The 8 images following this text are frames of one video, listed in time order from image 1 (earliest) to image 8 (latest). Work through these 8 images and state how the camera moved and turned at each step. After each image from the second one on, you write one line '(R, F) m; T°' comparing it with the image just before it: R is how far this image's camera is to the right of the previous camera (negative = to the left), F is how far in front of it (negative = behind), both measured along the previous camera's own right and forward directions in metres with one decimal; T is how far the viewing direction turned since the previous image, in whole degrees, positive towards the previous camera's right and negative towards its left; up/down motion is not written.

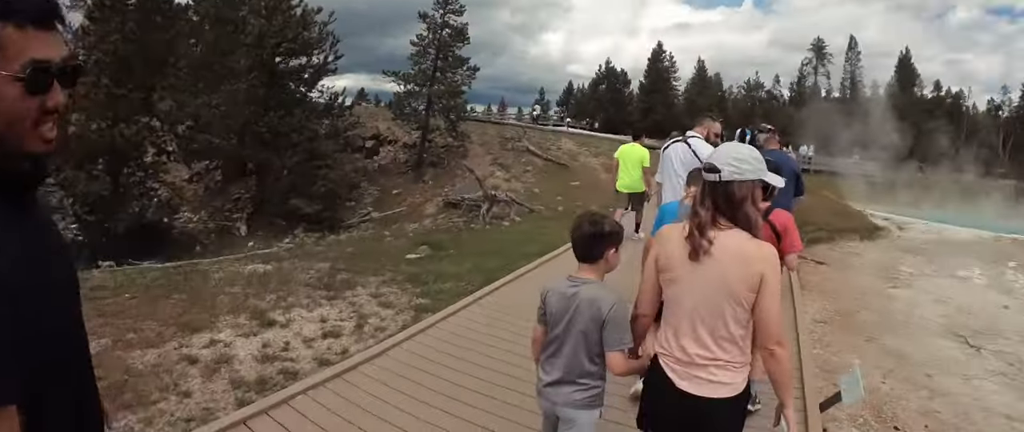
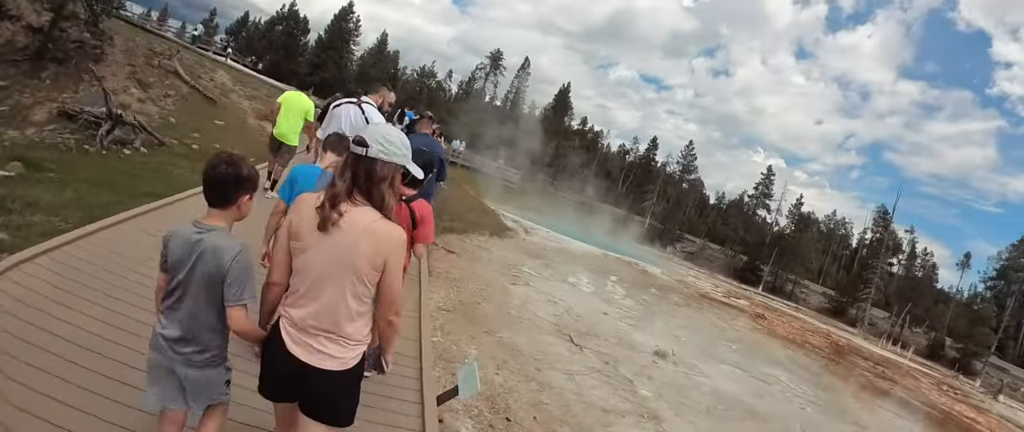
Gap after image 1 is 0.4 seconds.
(+0.6, +0.7) m; +27°
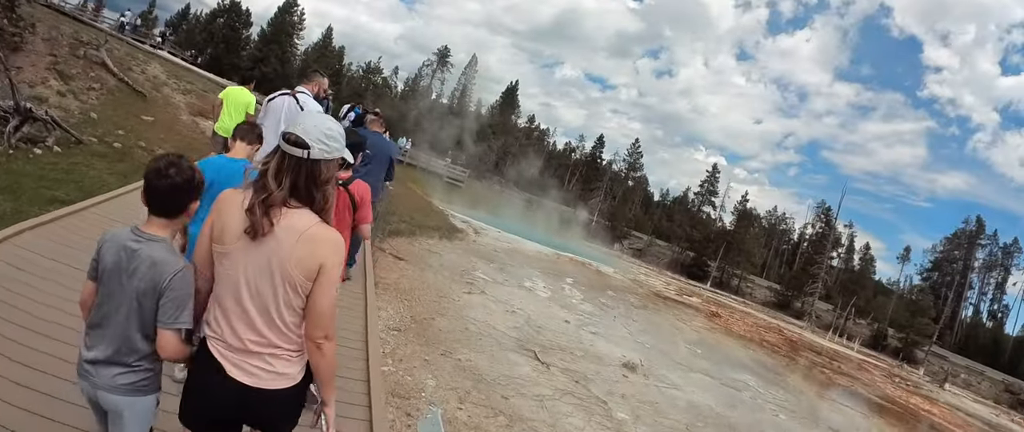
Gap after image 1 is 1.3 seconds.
(-0.1, +0.6) m; +4°
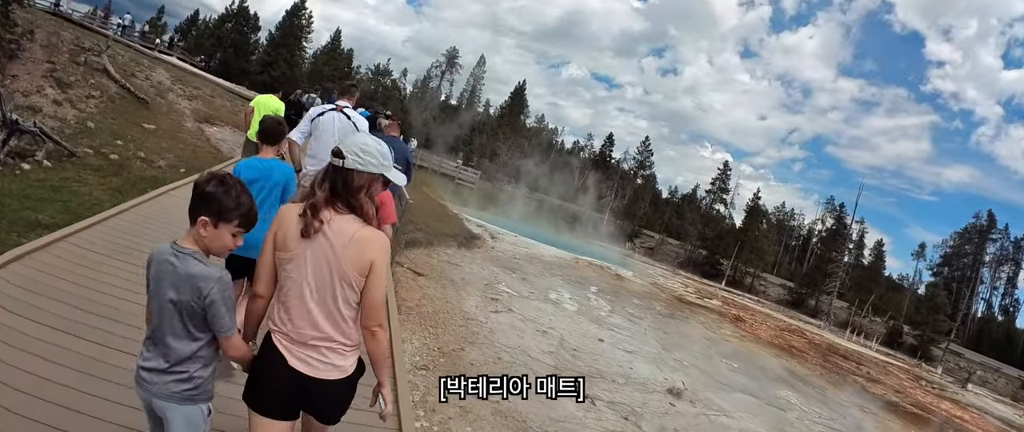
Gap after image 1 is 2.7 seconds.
(-0.2, +0.7) m; -1°
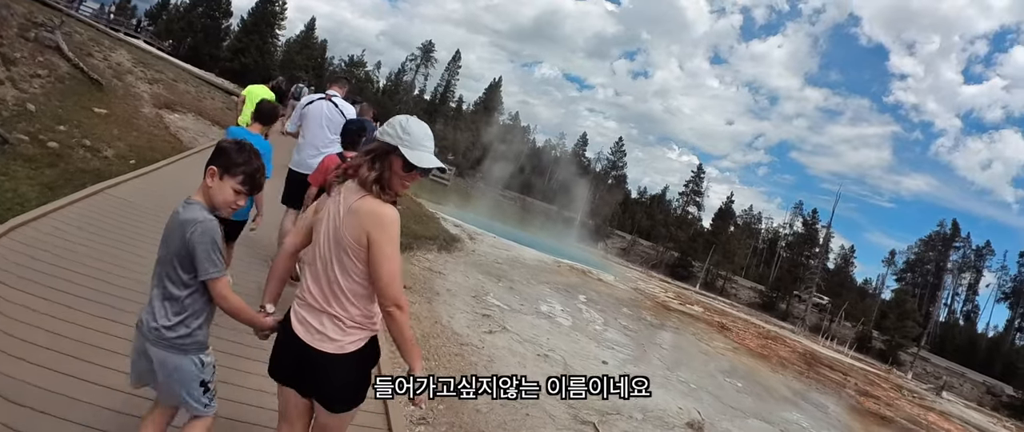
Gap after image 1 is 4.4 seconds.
(-0.3, +0.9) m; +2°
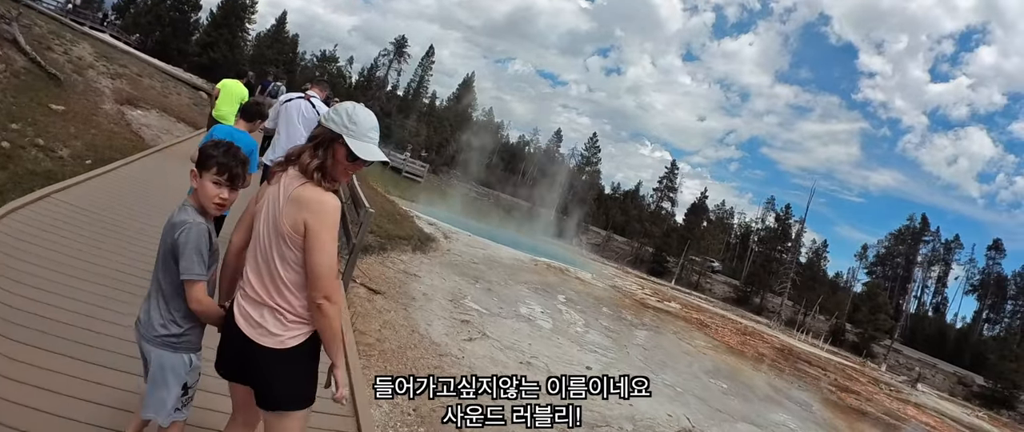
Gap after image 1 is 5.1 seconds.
(0.0, +0.3) m; +2°
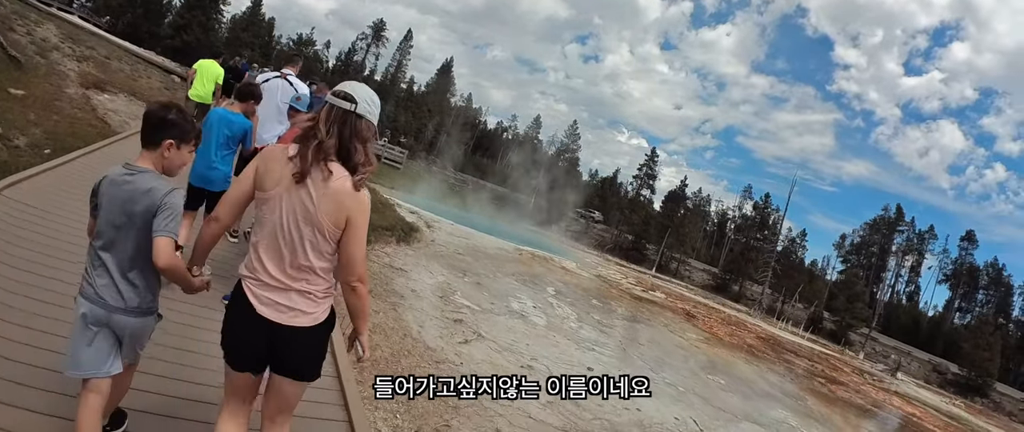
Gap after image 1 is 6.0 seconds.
(-0.2, +0.4) m; +2°
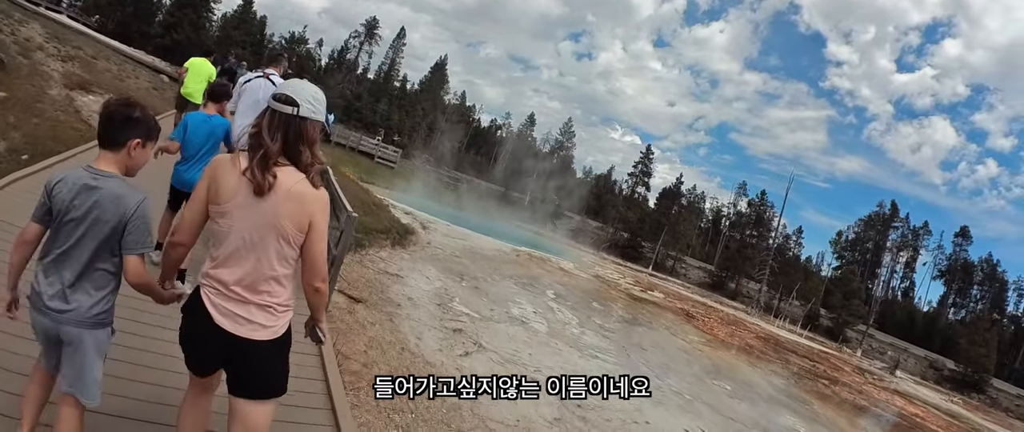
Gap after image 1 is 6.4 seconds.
(-0.1, +0.3) m; 0°
